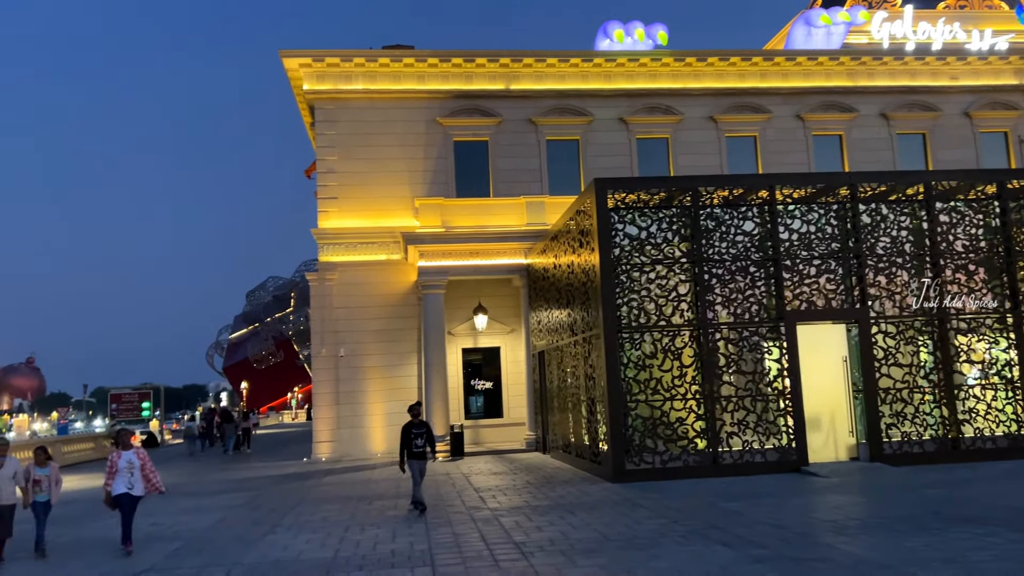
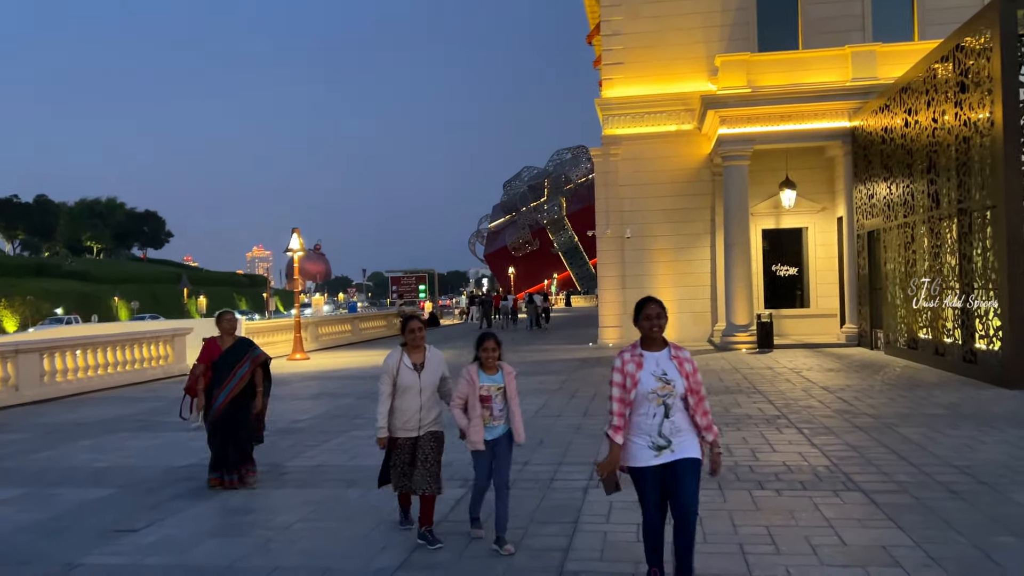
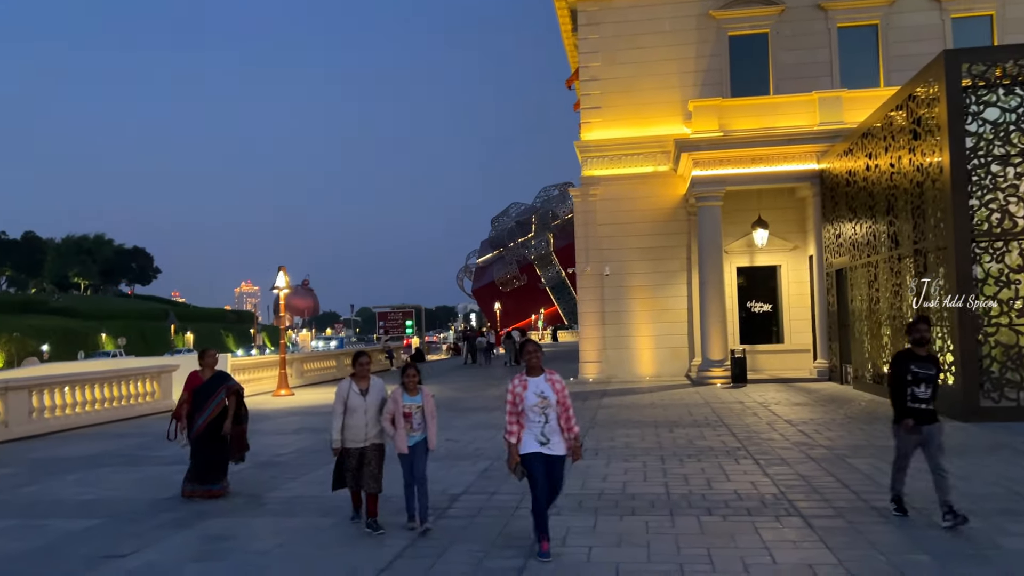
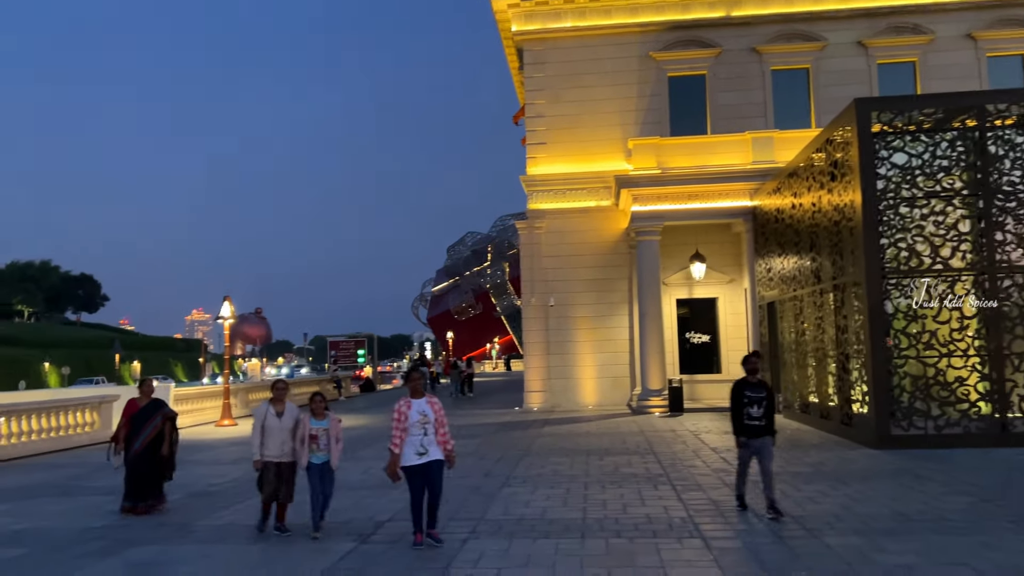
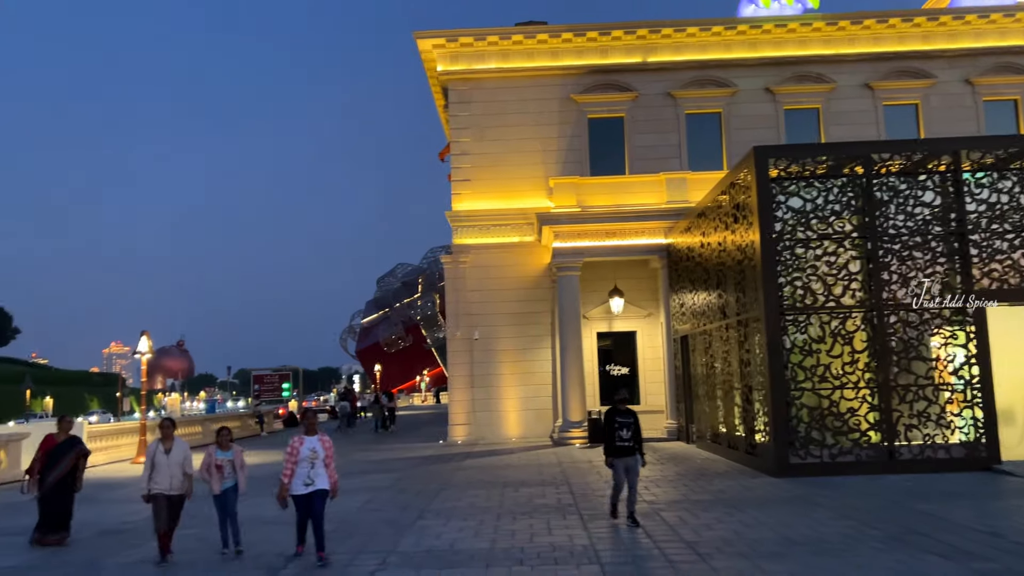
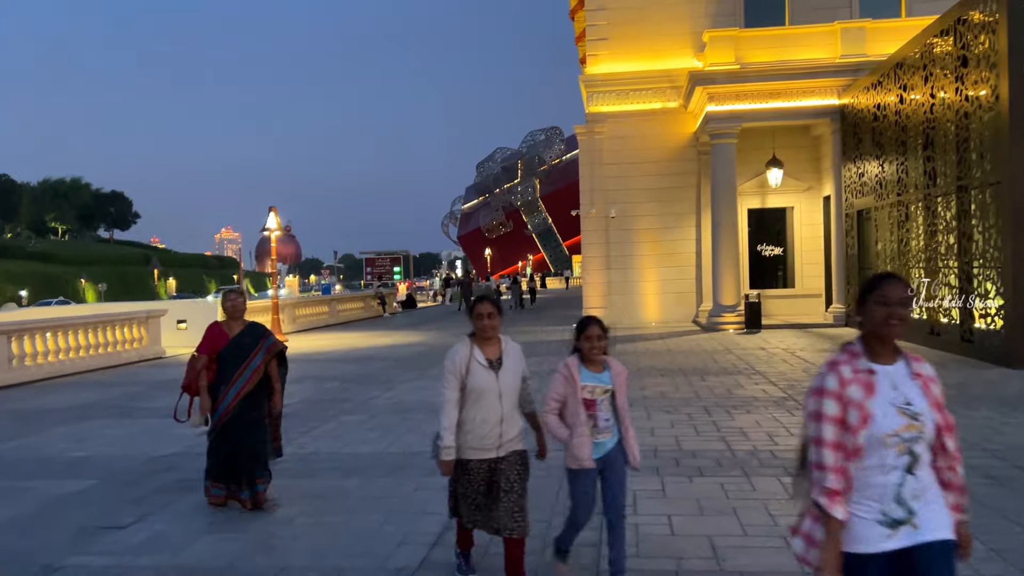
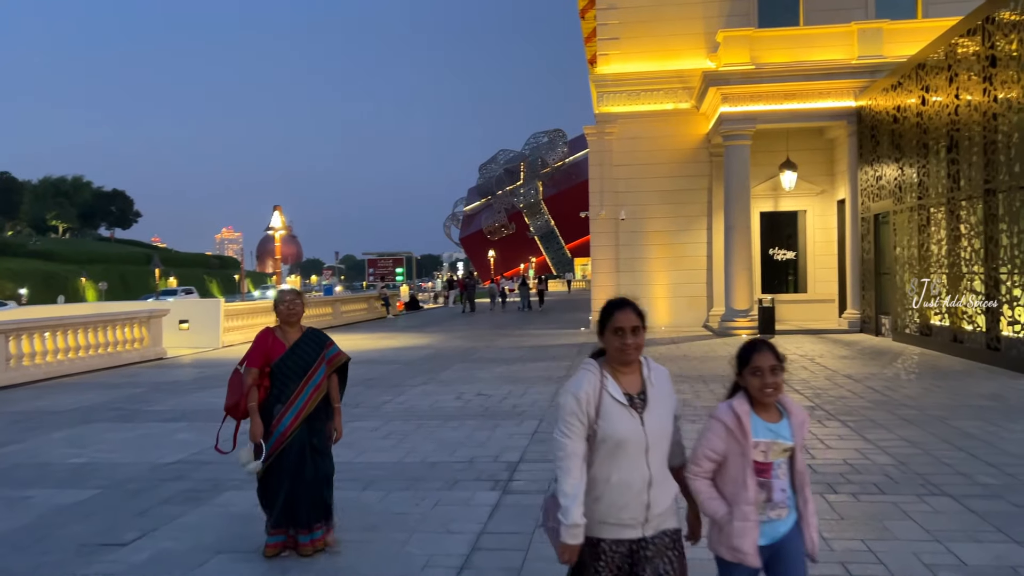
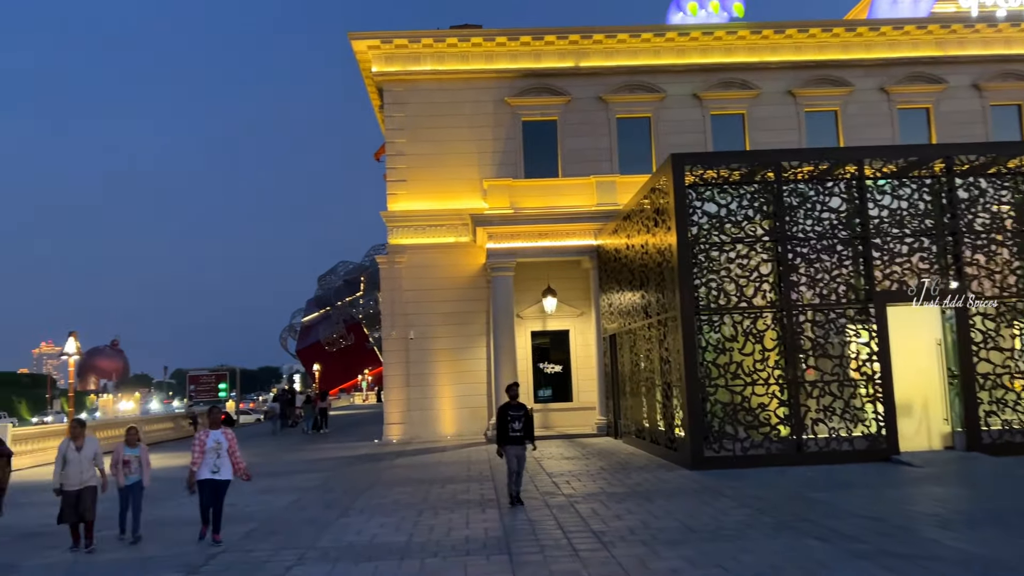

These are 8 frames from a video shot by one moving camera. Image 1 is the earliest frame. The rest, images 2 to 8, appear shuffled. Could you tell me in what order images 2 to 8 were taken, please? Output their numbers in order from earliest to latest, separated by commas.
8, 5, 4, 3, 2, 6, 7
